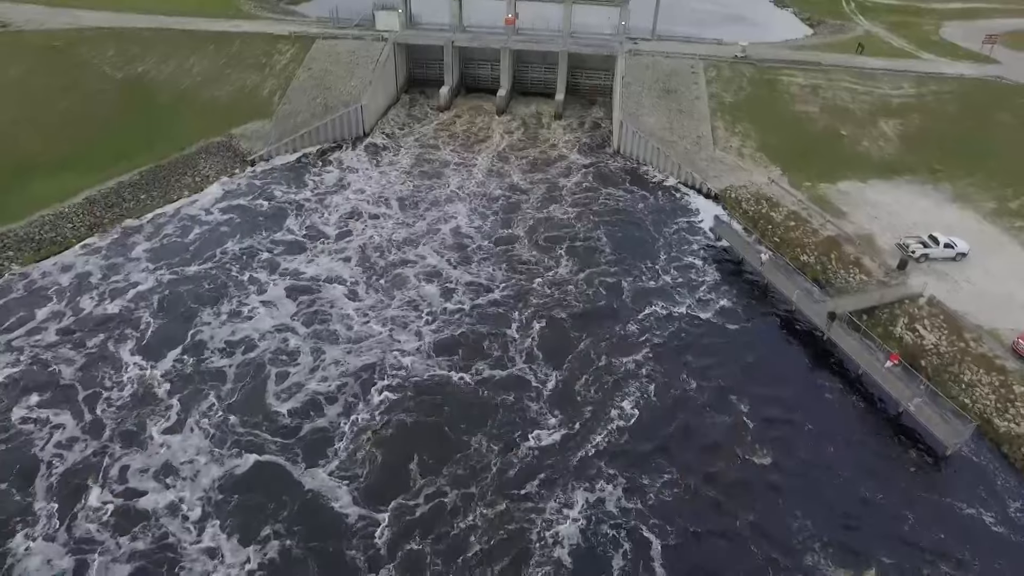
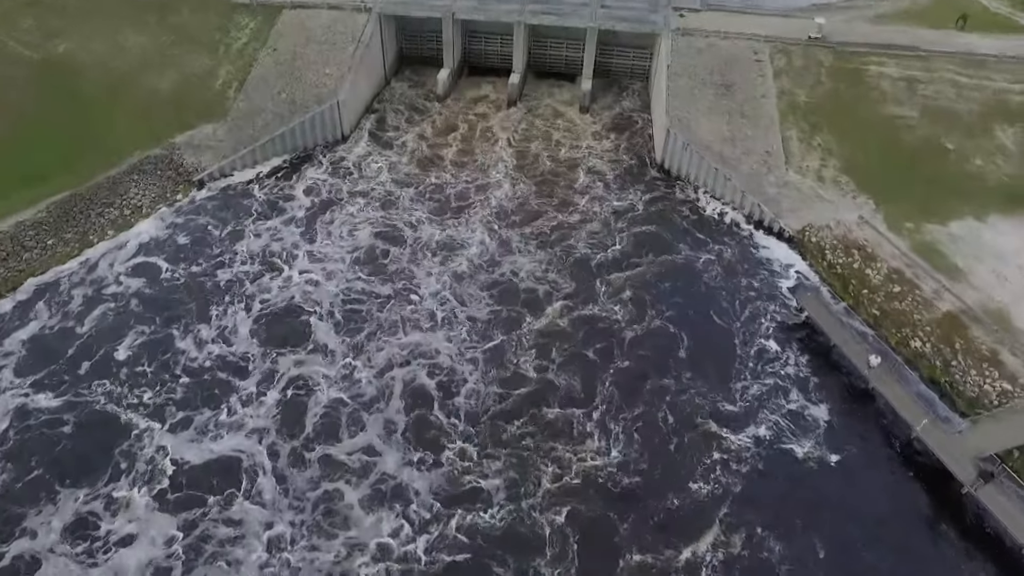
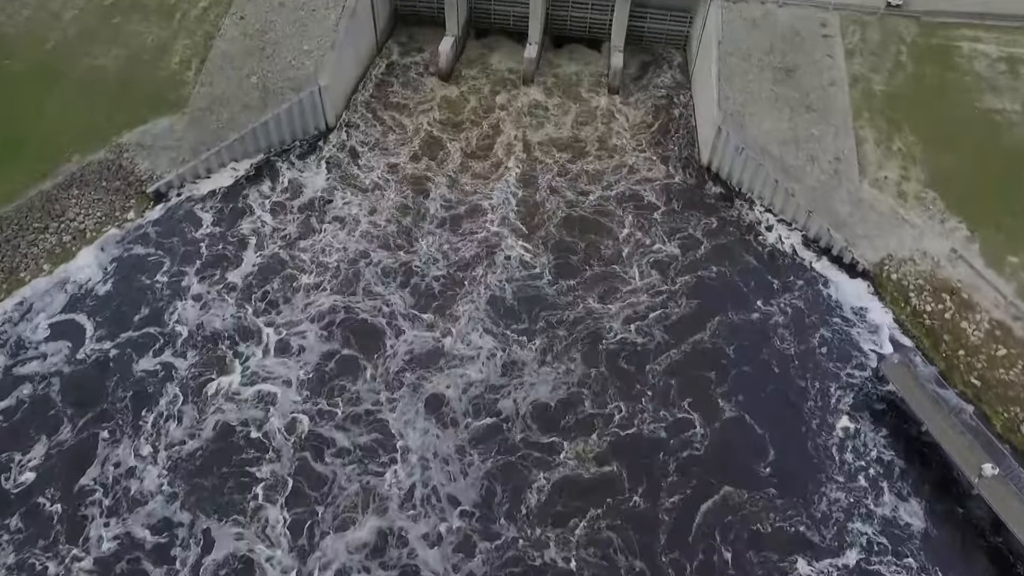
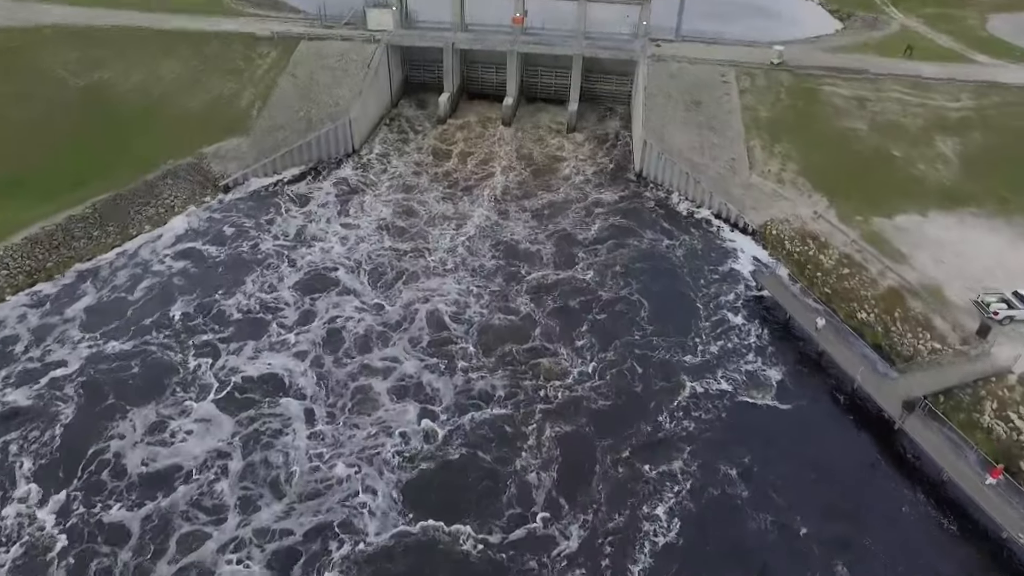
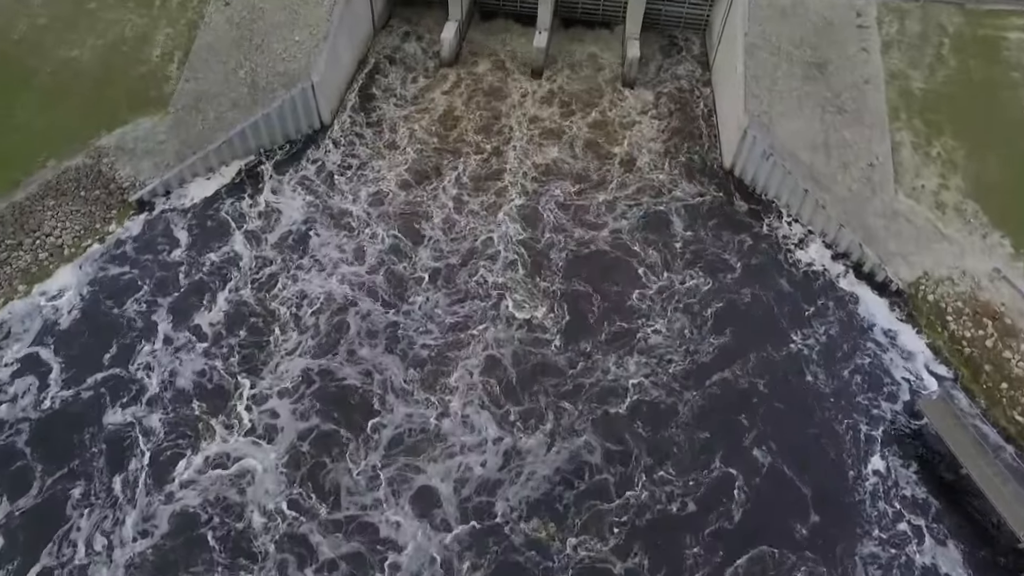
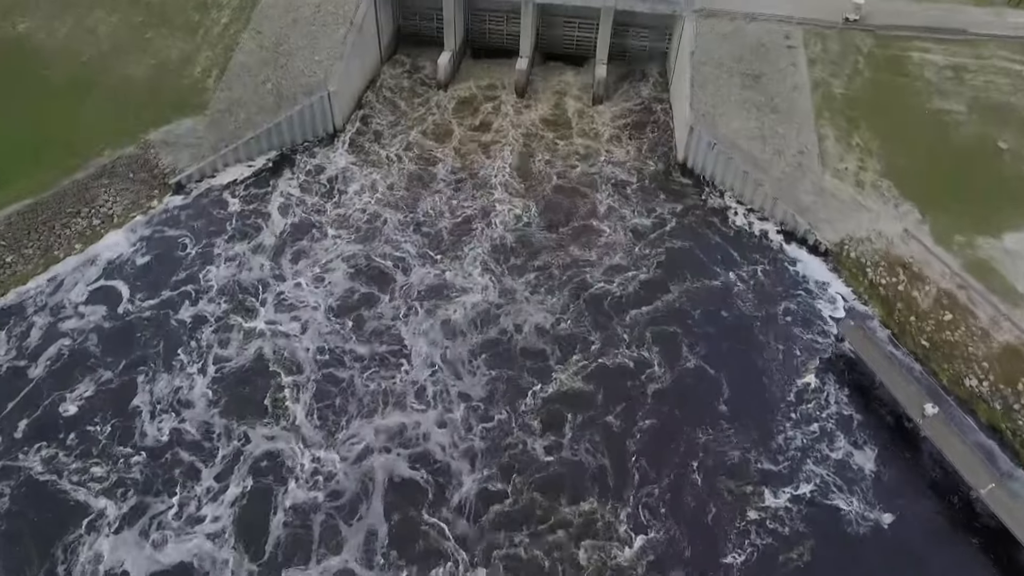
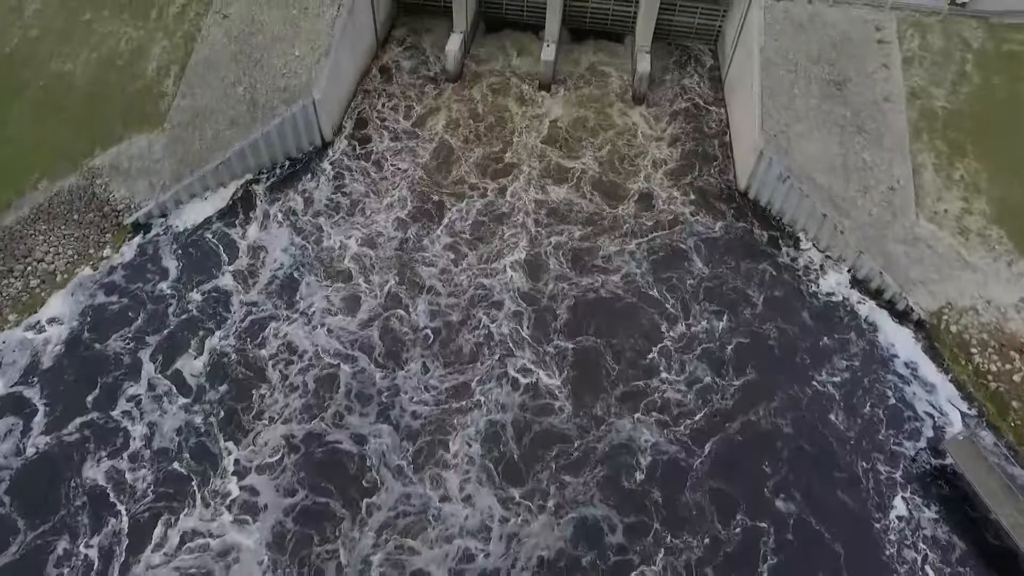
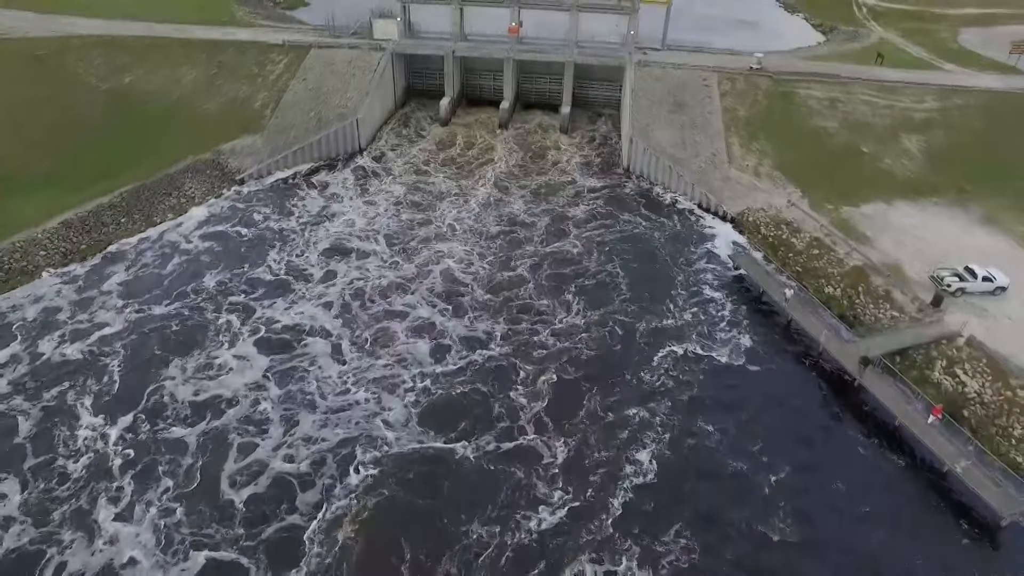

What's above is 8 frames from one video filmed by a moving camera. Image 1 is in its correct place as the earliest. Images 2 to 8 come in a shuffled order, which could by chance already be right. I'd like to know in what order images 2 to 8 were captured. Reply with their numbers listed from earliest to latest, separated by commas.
8, 4, 2, 6, 3, 5, 7
